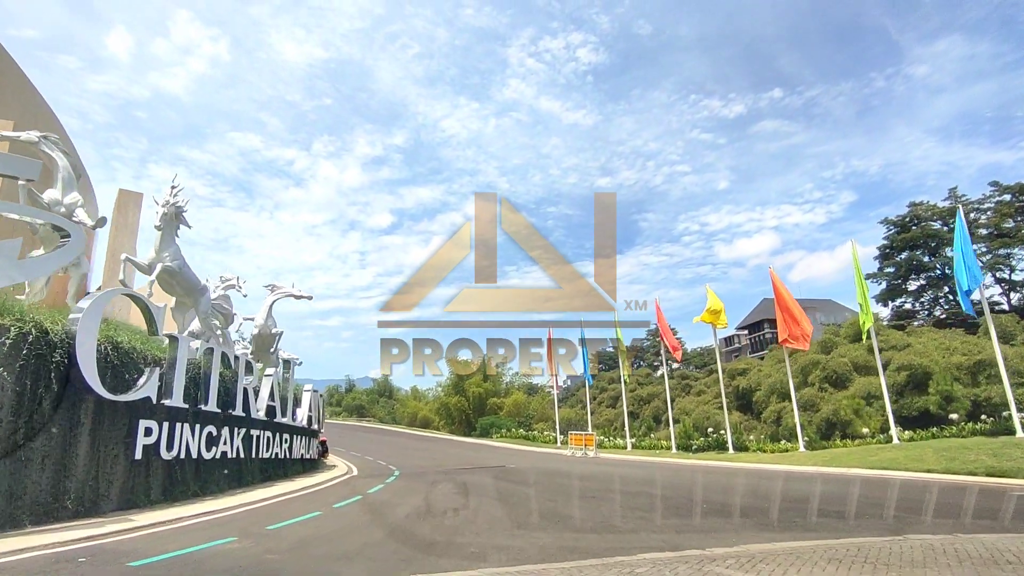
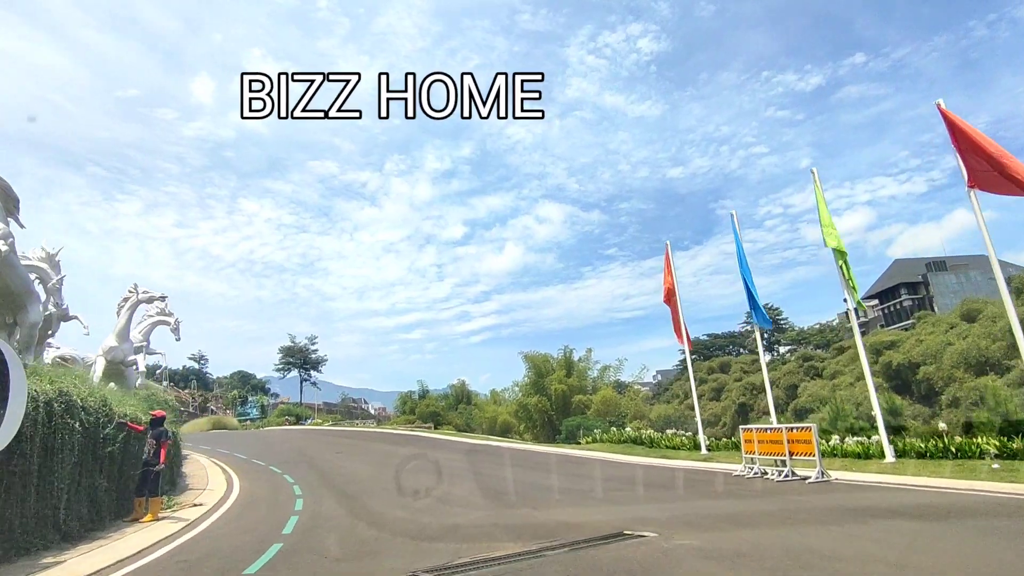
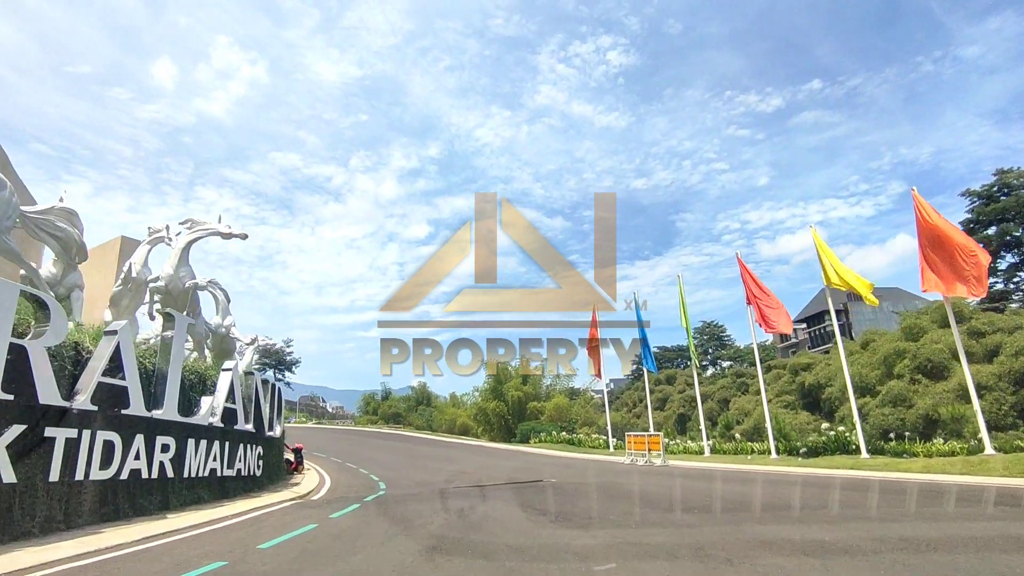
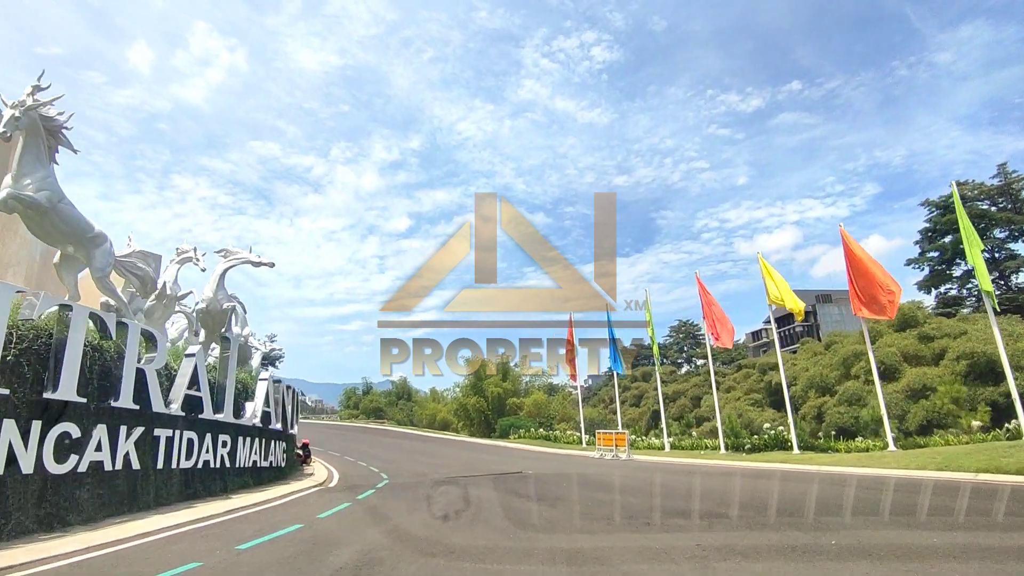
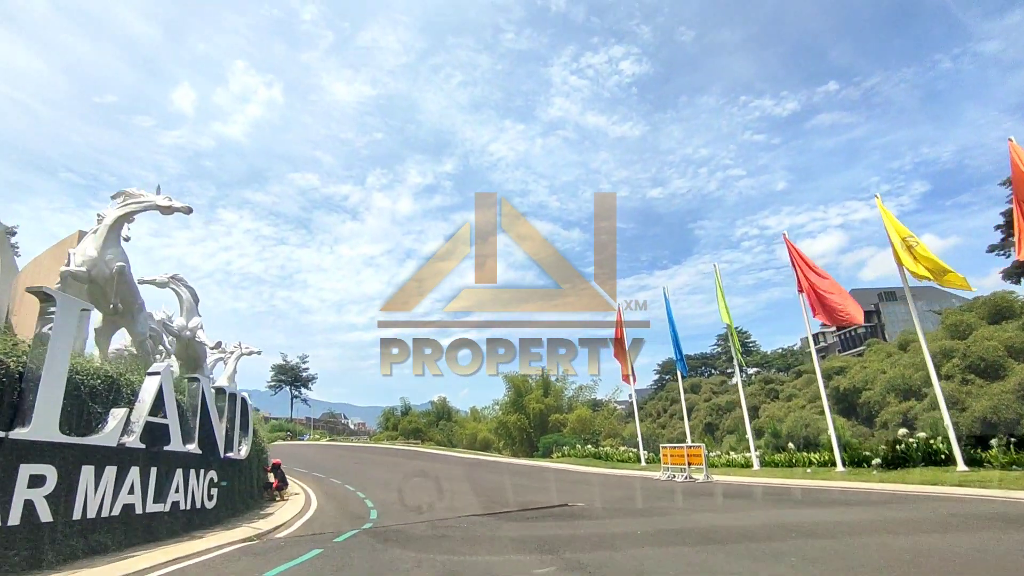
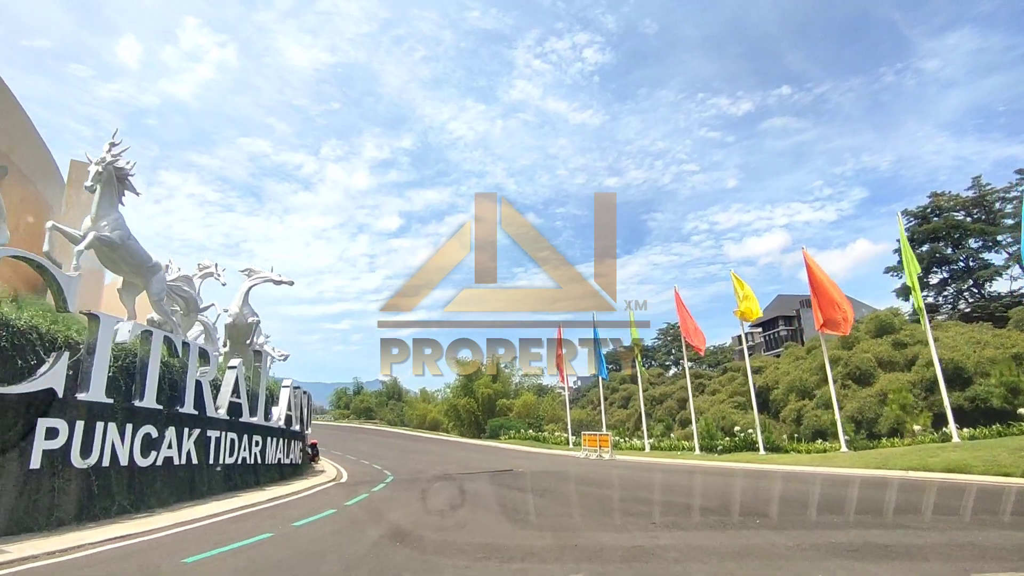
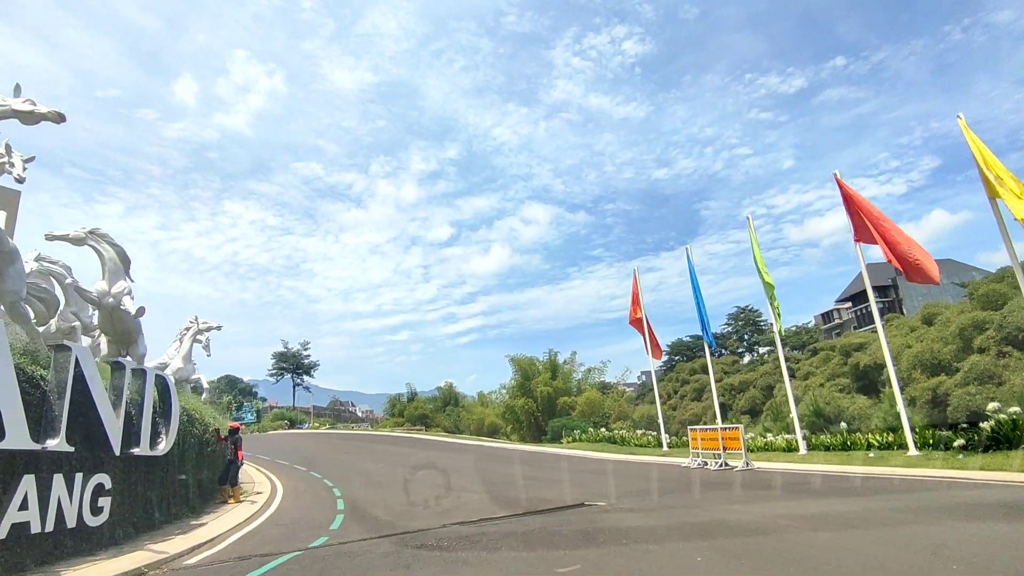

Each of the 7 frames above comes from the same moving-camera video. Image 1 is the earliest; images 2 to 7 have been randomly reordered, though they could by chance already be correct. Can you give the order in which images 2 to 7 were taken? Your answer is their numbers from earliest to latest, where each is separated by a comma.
6, 4, 3, 5, 7, 2
